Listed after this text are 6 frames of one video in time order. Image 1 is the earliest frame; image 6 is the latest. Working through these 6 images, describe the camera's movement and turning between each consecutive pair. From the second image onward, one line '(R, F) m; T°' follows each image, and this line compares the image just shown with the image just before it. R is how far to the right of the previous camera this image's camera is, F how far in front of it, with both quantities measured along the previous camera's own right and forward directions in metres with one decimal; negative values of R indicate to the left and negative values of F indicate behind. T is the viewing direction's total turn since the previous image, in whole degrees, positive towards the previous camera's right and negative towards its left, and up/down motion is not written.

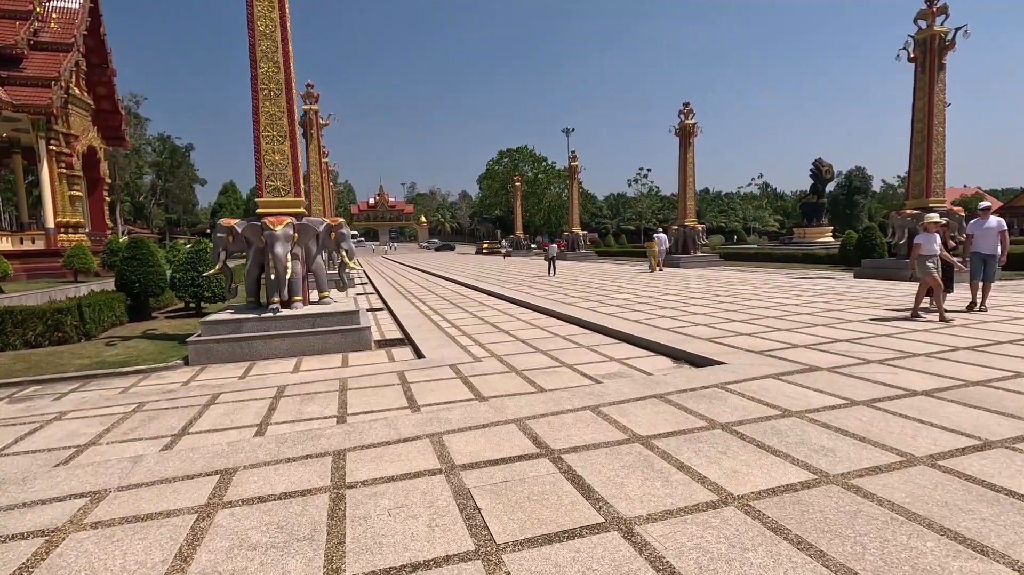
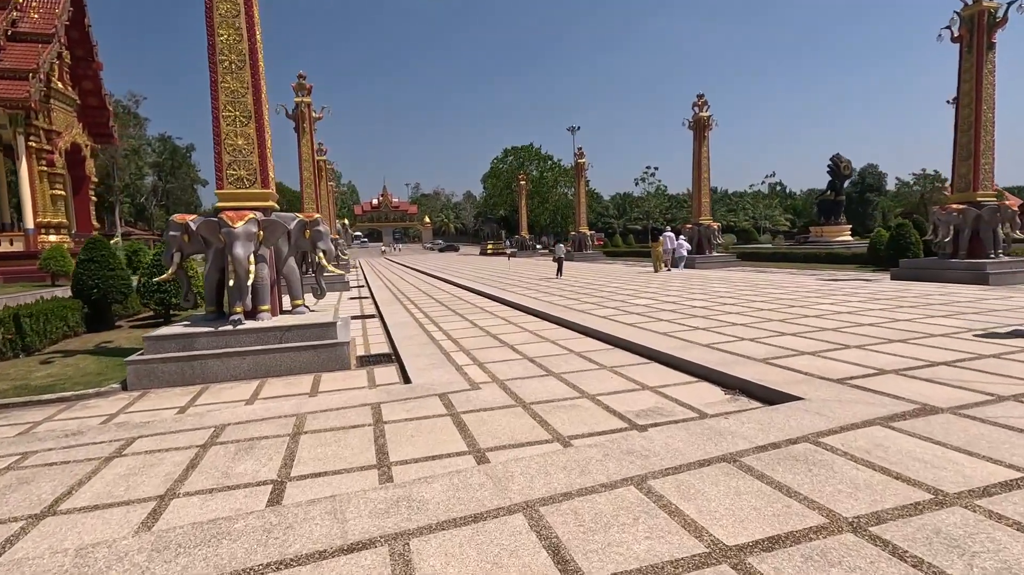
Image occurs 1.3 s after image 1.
(0.0, +1.0) m; -1°
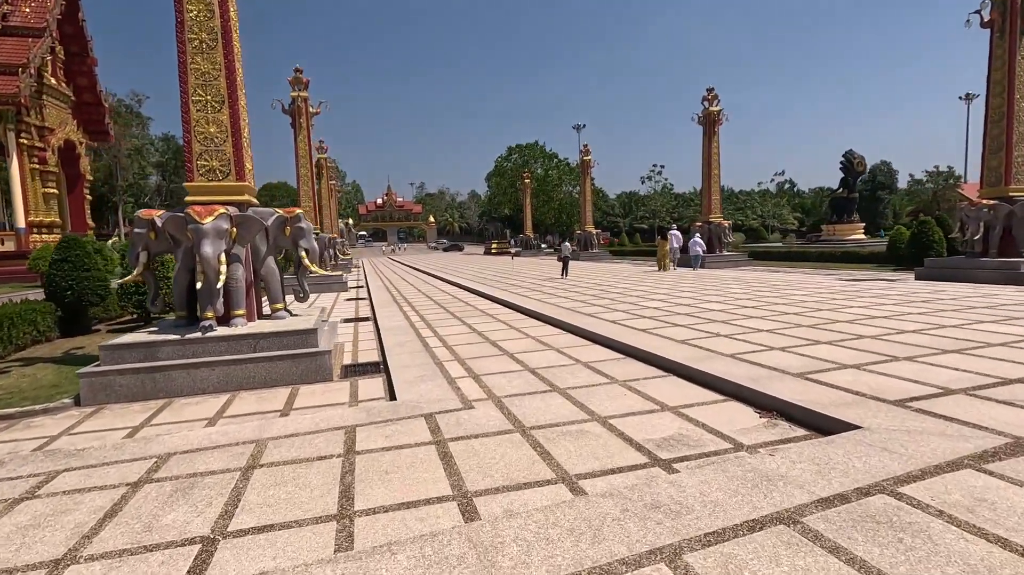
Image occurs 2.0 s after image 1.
(0.0, +0.5) m; -1°
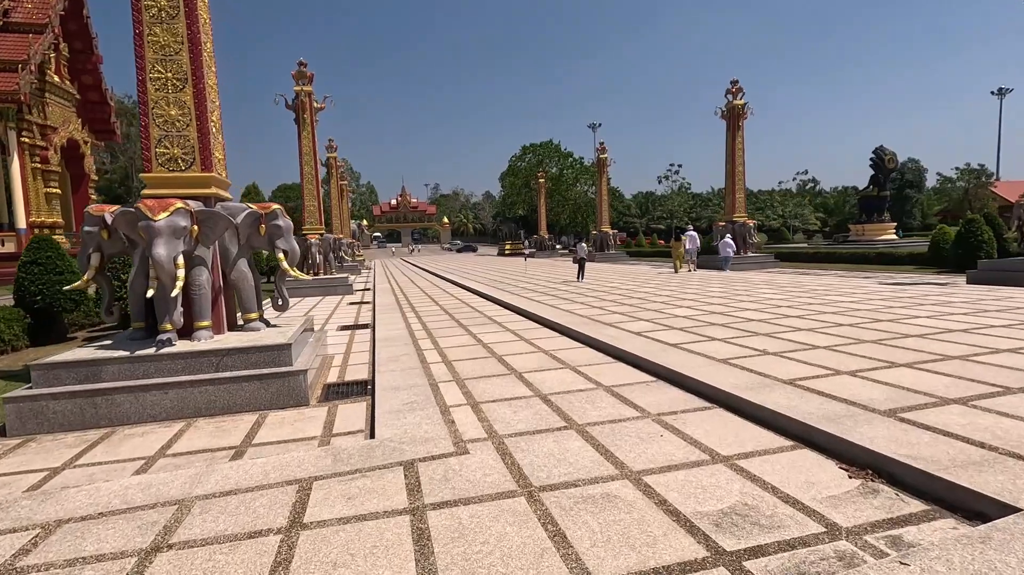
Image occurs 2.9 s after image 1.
(0.0, +0.8) m; -2°
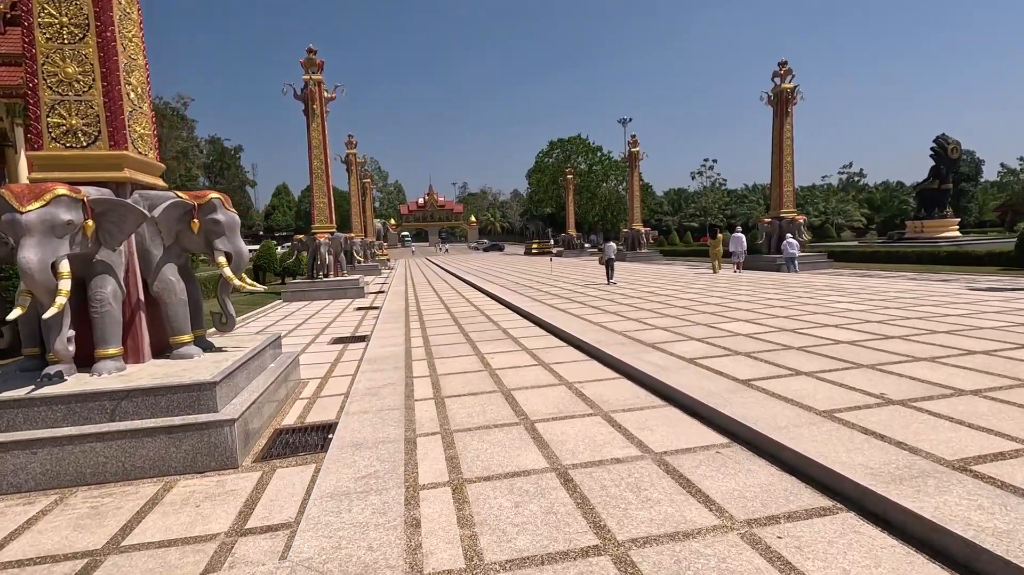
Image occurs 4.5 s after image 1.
(+0.1, +1.2) m; -3°
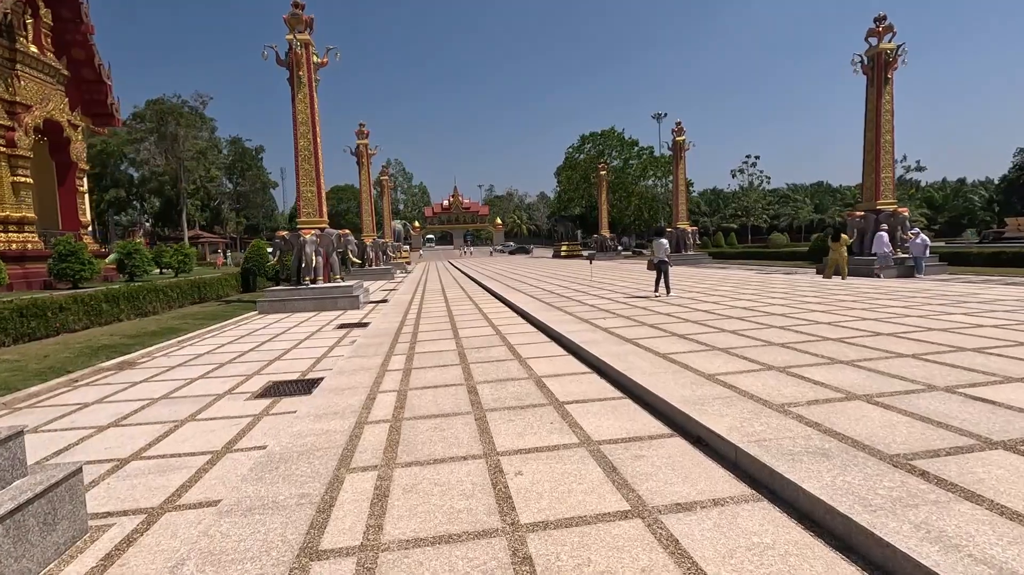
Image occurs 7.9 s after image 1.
(-0.1, +2.7) m; -3°
